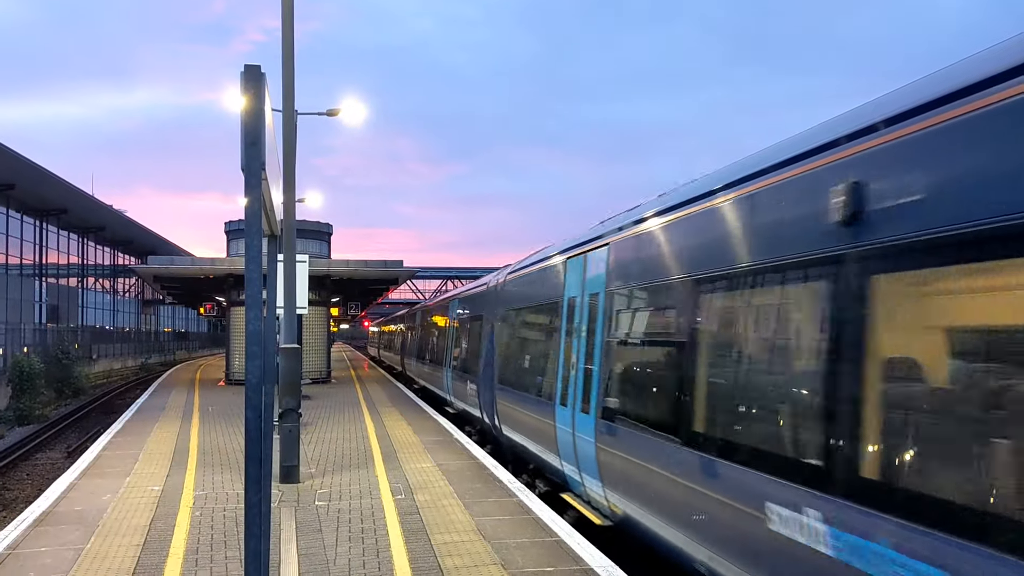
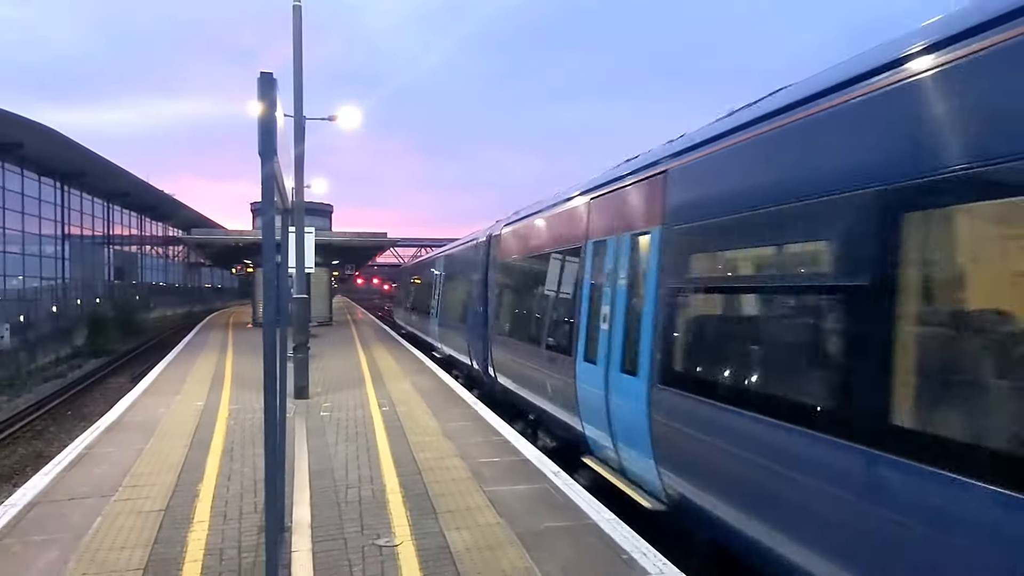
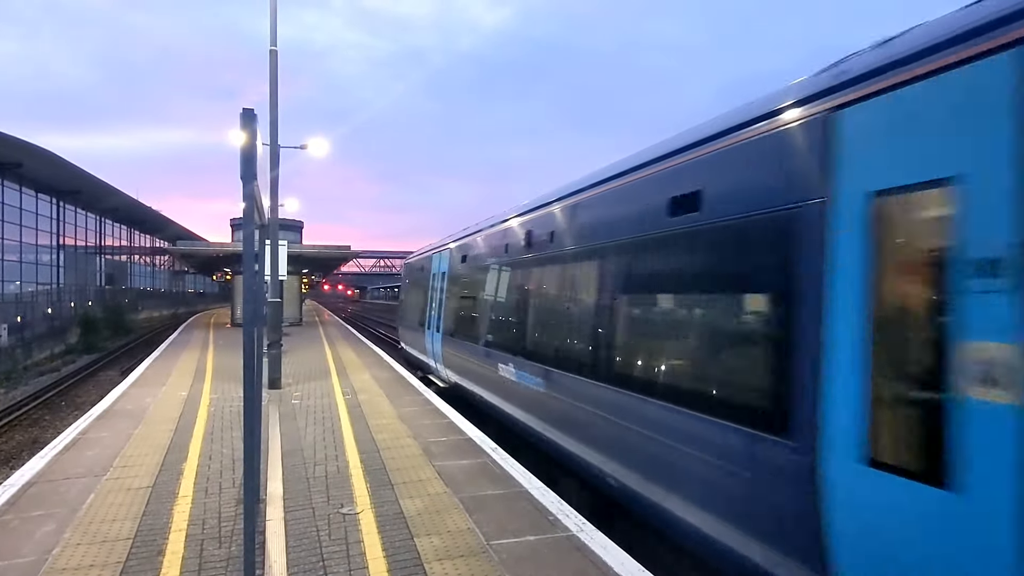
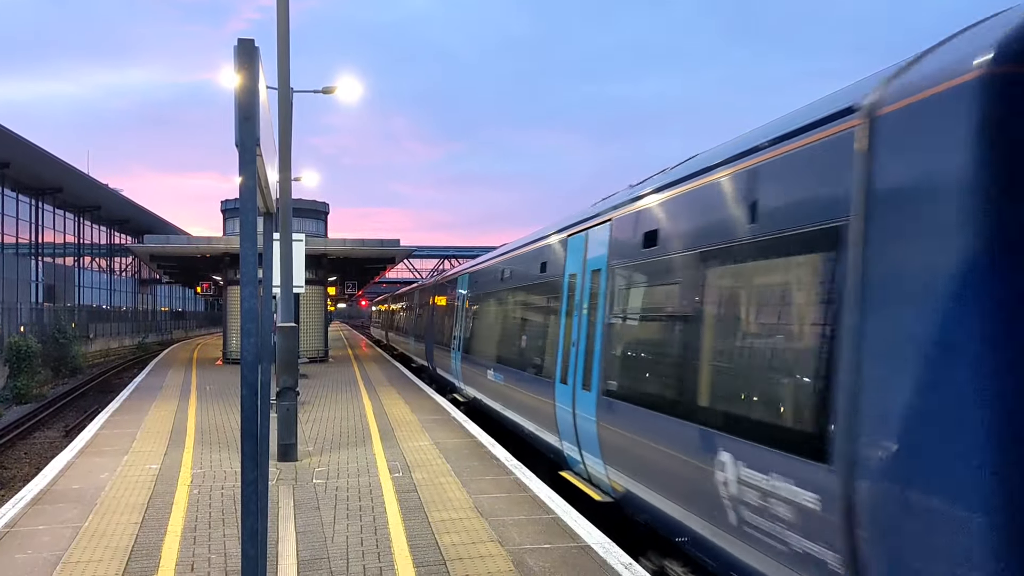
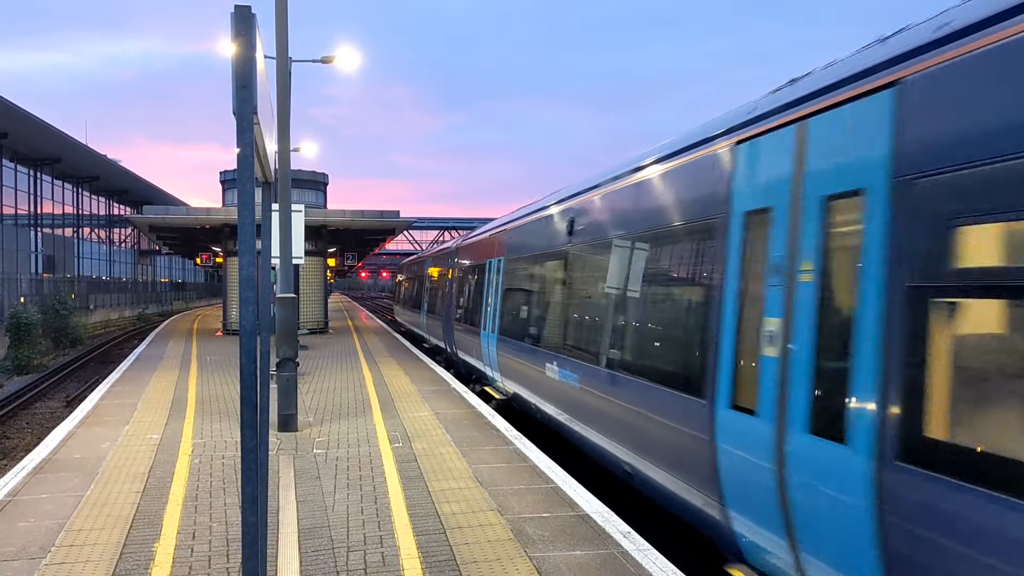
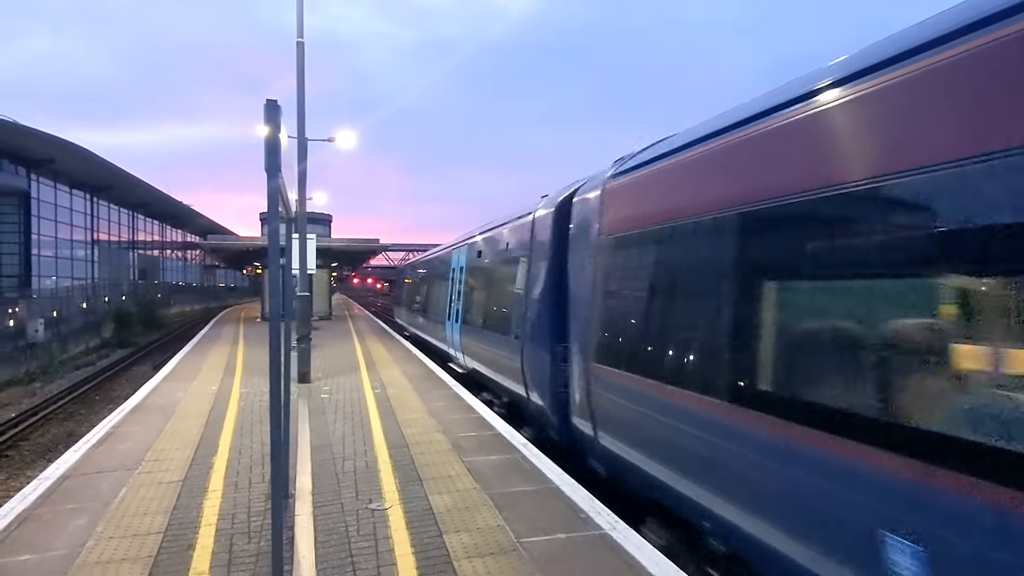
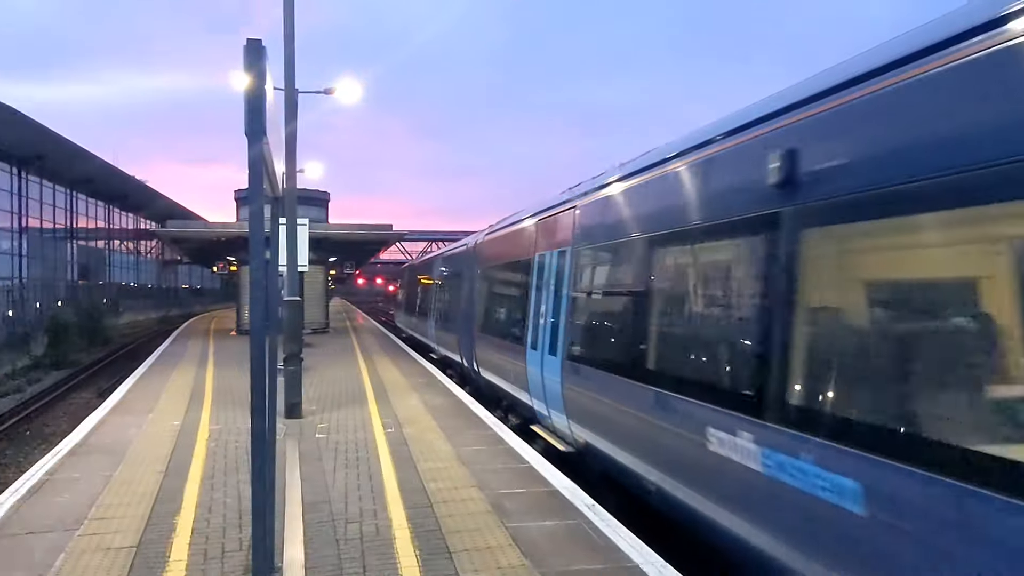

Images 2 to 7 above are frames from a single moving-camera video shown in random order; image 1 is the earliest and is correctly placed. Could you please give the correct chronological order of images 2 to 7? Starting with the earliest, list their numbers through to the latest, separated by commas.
4, 5, 7, 2, 6, 3
